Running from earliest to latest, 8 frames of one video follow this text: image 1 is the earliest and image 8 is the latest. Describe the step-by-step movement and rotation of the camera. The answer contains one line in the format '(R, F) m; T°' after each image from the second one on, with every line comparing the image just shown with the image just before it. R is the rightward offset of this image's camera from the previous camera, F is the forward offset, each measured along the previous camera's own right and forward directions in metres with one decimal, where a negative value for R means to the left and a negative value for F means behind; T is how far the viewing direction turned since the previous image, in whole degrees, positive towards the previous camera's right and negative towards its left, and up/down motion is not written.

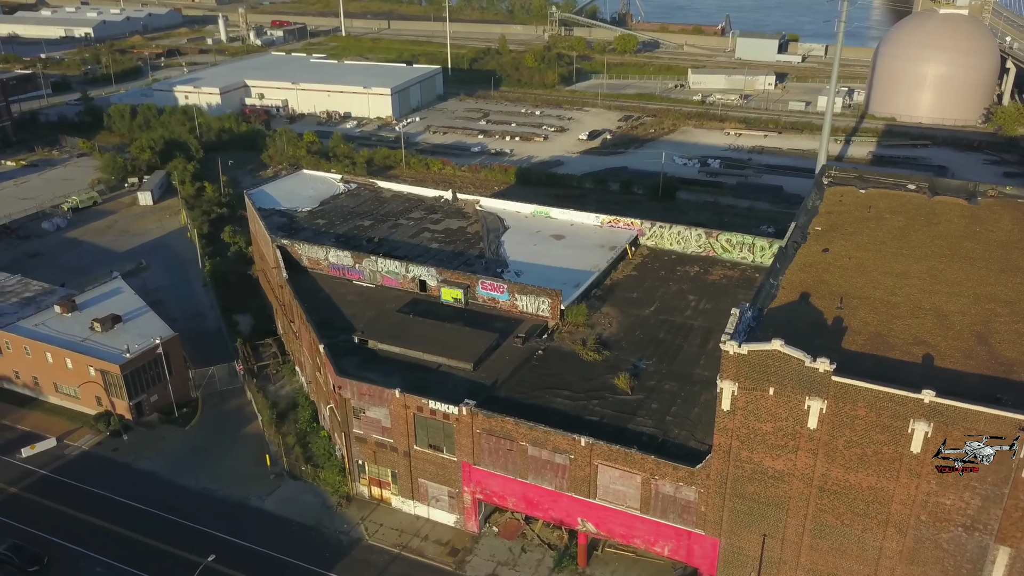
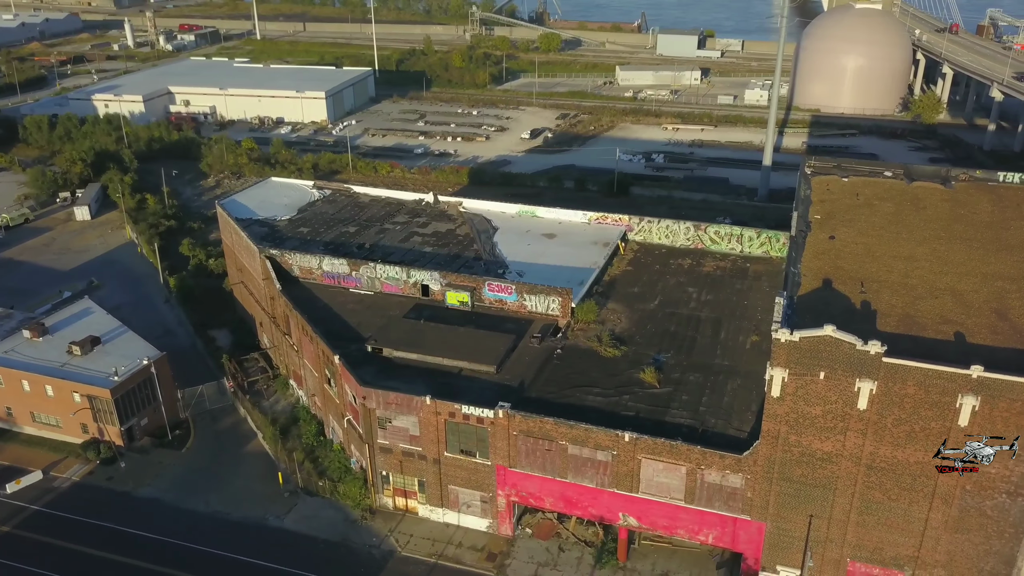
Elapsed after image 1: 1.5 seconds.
(-3.8, +0.3) m; +6°
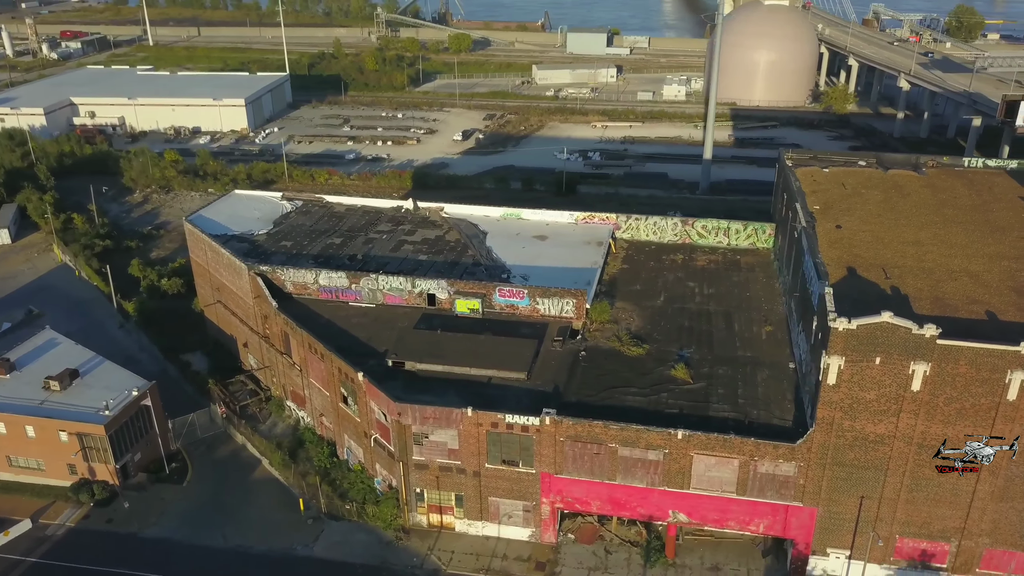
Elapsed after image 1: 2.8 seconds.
(-4.5, +0.7) m; +7°
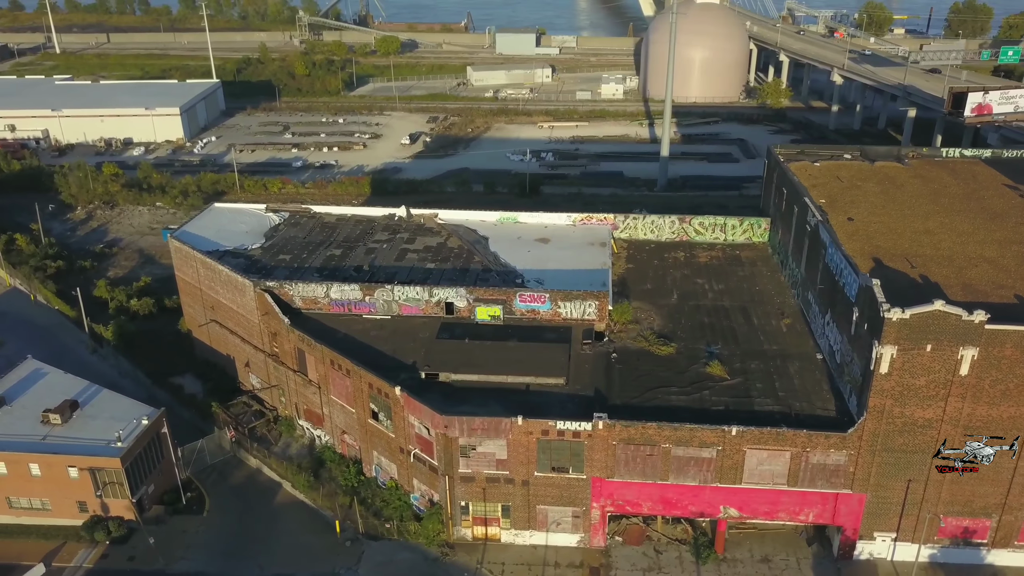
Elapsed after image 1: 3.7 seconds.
(-4.1, +0.5) m; +6°
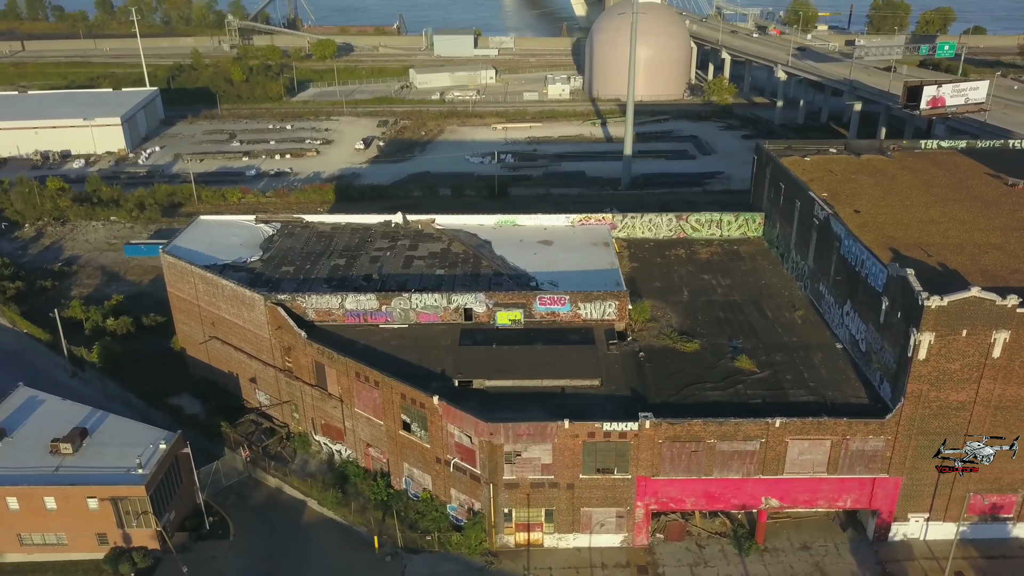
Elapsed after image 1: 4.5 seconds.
(-3.7, +0.3) m; +5°
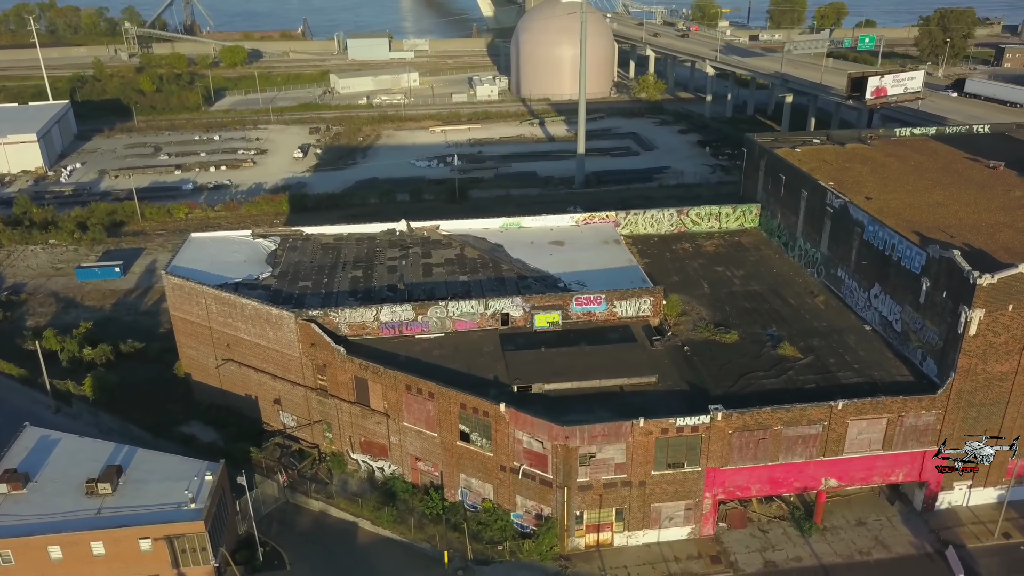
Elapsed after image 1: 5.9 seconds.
(-5.4, +0.5) m; +7°
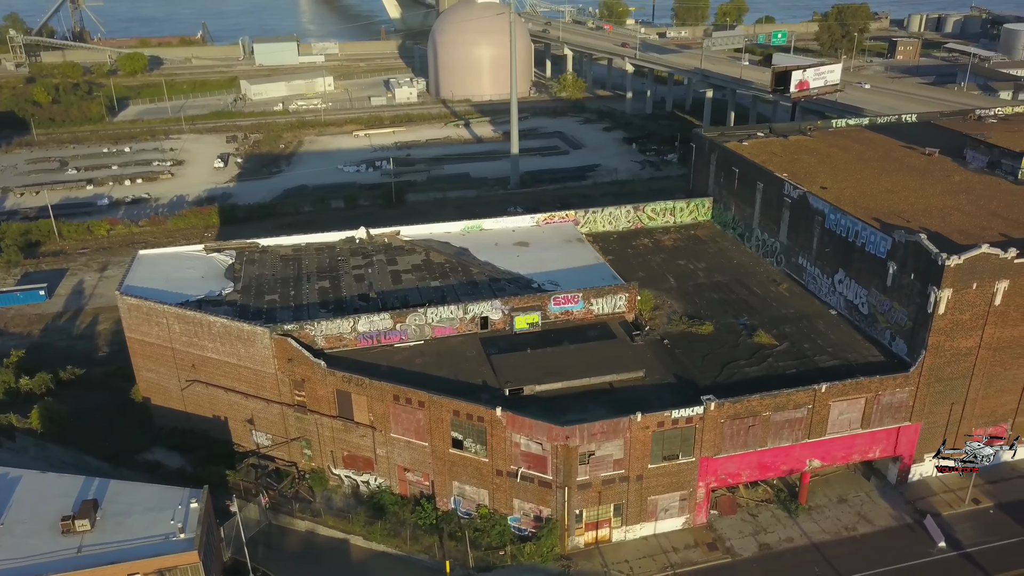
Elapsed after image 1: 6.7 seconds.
(-2.7, +0.3) m; +6°
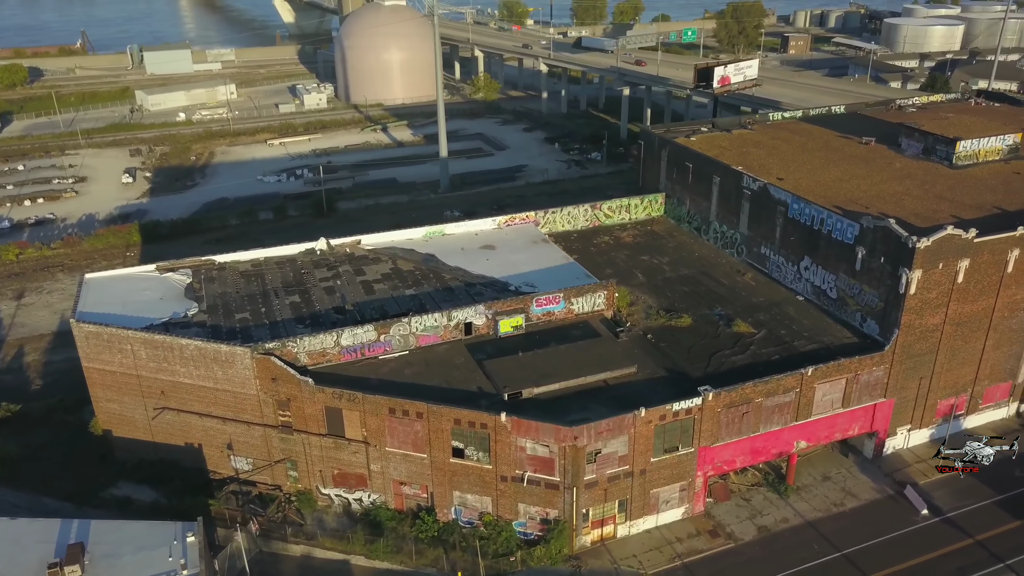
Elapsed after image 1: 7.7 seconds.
(-3.3, +0.4) m; +7°
